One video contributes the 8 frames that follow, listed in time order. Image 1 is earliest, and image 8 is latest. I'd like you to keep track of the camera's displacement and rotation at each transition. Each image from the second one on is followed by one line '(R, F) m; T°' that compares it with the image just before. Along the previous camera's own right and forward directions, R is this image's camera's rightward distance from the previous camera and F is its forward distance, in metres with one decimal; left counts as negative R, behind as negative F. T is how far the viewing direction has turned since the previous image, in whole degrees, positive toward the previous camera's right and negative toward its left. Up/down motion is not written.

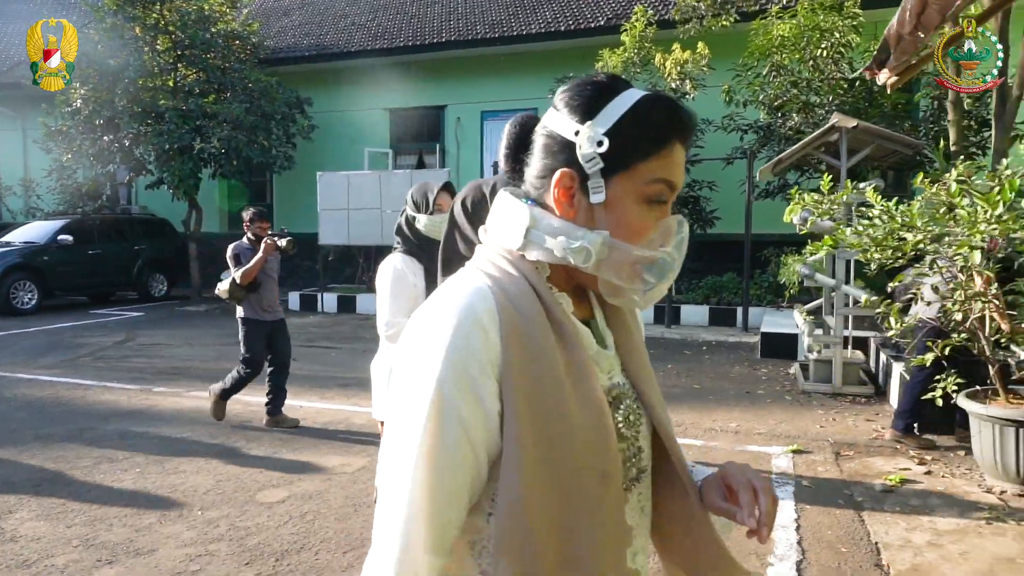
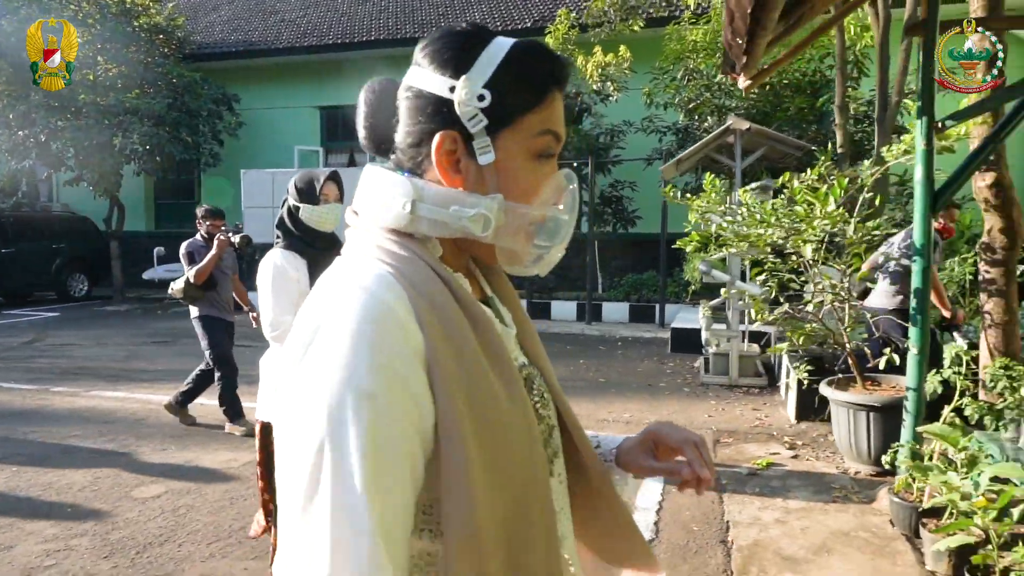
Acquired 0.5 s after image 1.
(+0.4, -0.1) m; +4°
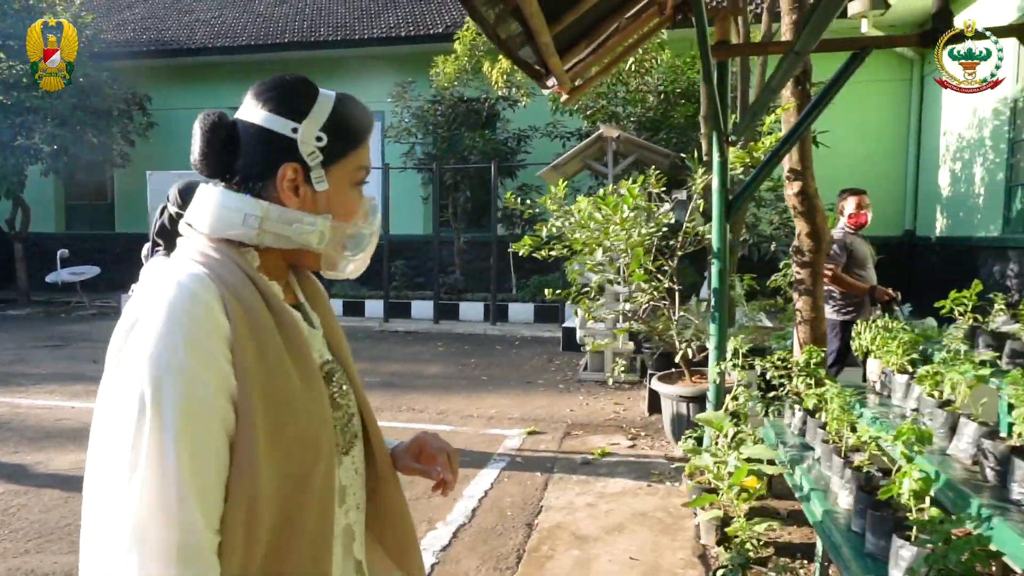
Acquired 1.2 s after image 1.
(+0.6, -0.2) m; +4°
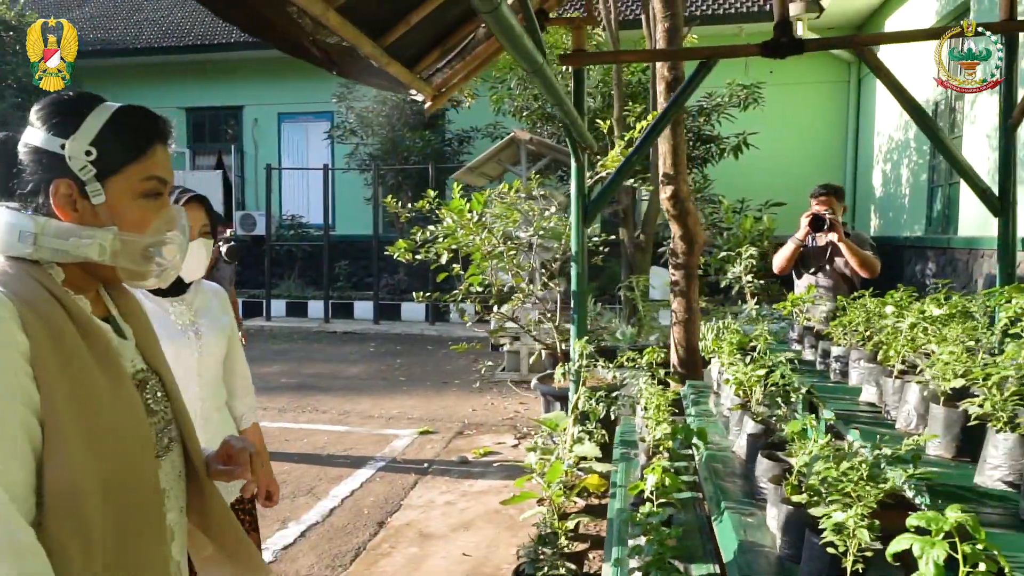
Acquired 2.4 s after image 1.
(+0.6, -0.1) m; +1°
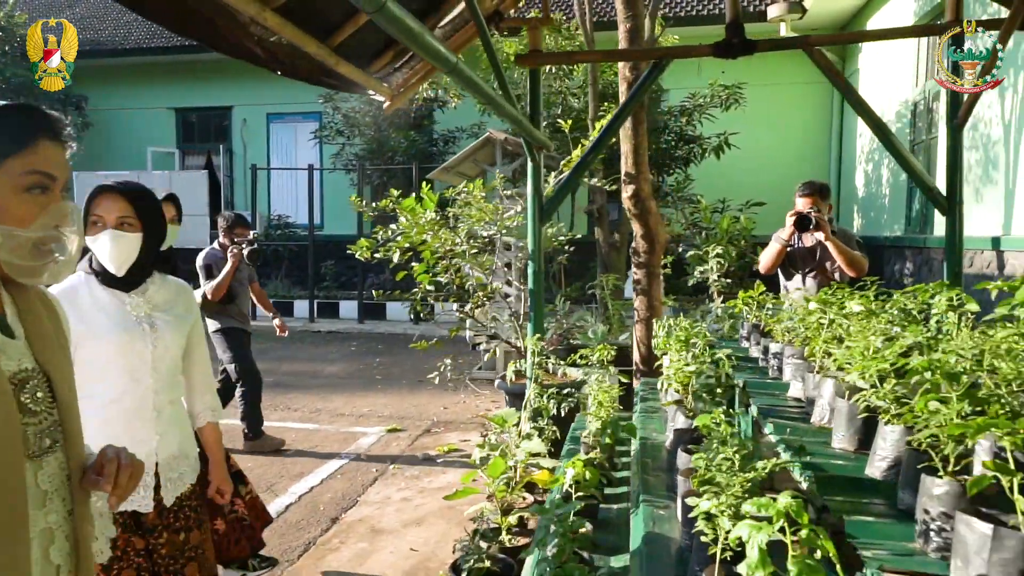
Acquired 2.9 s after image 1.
(+0.2, 0.0) m; 0°
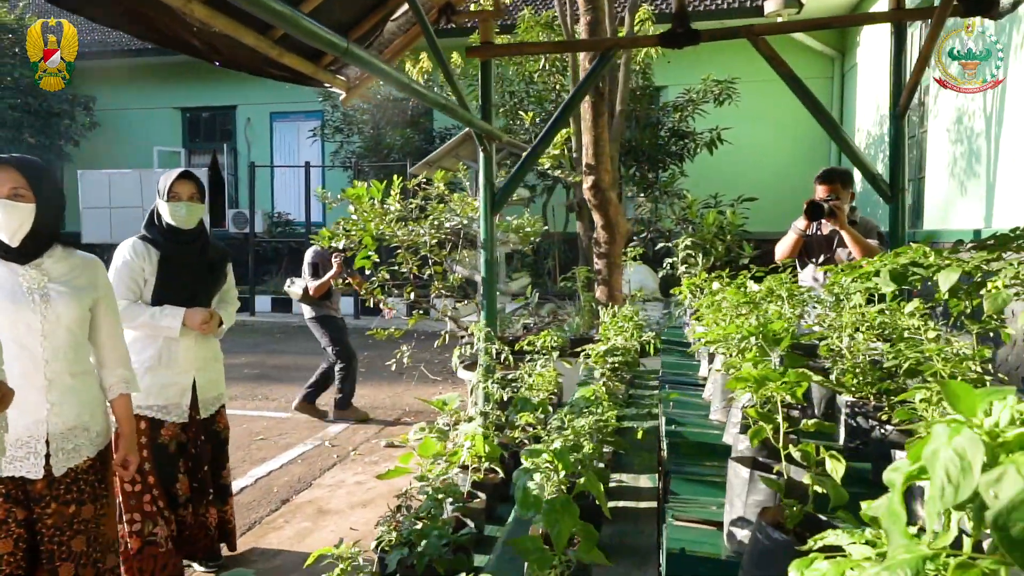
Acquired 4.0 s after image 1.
(+0.4, -0.1) m; -1°
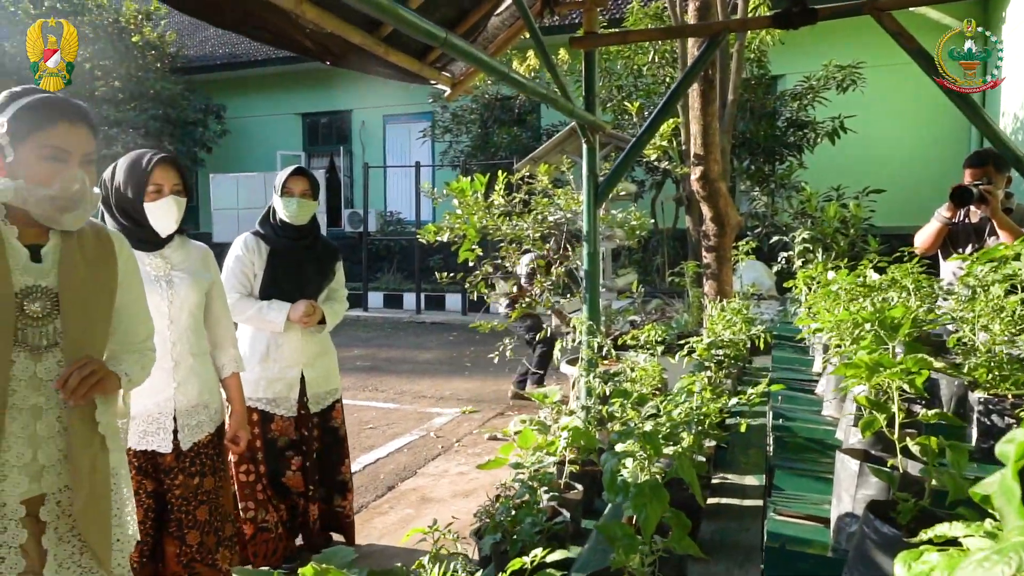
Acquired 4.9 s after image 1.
(0.0, 0.0) m; -9°
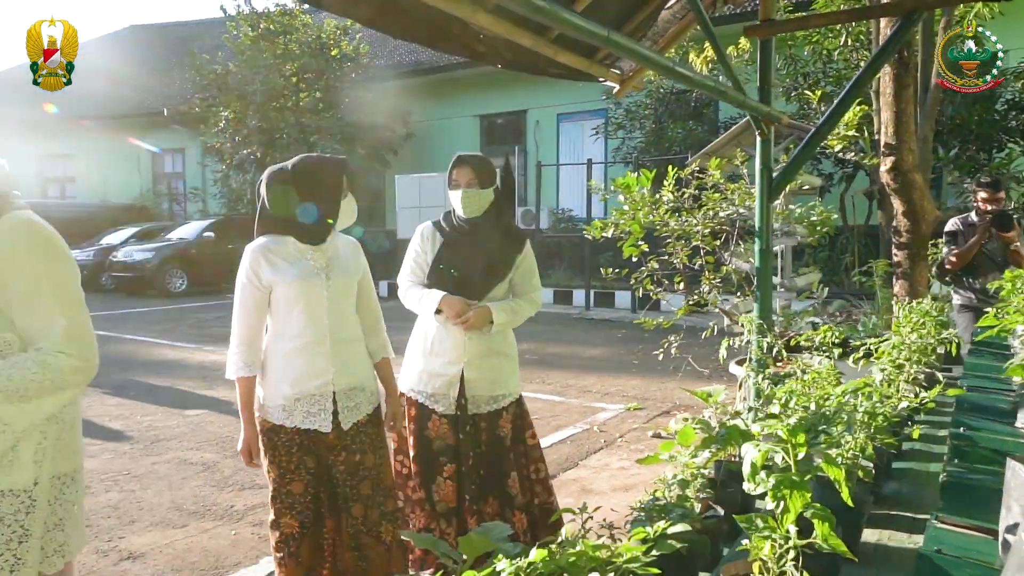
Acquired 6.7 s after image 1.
(+0.1, 0.0) m; -14°
